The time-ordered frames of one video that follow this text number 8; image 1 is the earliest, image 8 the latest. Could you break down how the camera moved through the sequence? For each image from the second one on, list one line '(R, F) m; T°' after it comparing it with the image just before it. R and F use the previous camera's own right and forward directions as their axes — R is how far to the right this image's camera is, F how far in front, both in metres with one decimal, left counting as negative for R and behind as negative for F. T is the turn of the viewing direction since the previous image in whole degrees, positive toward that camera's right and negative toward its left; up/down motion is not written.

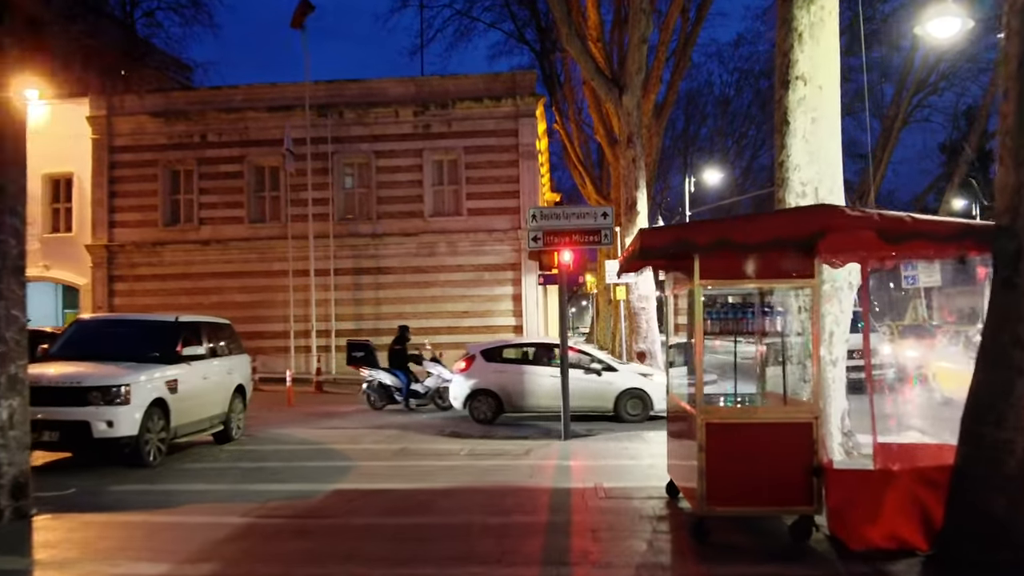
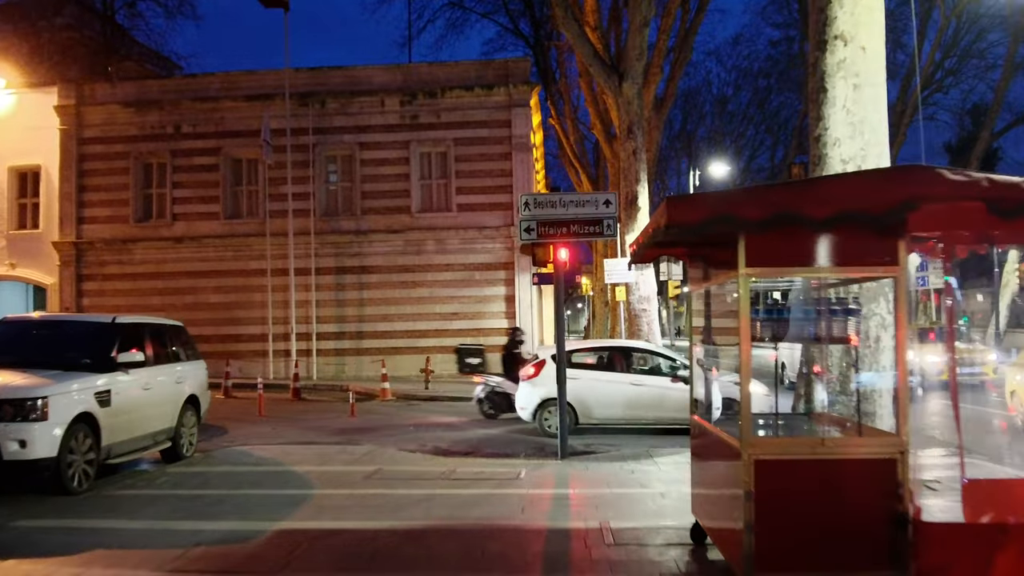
(0.0, +1.5) m; 0°
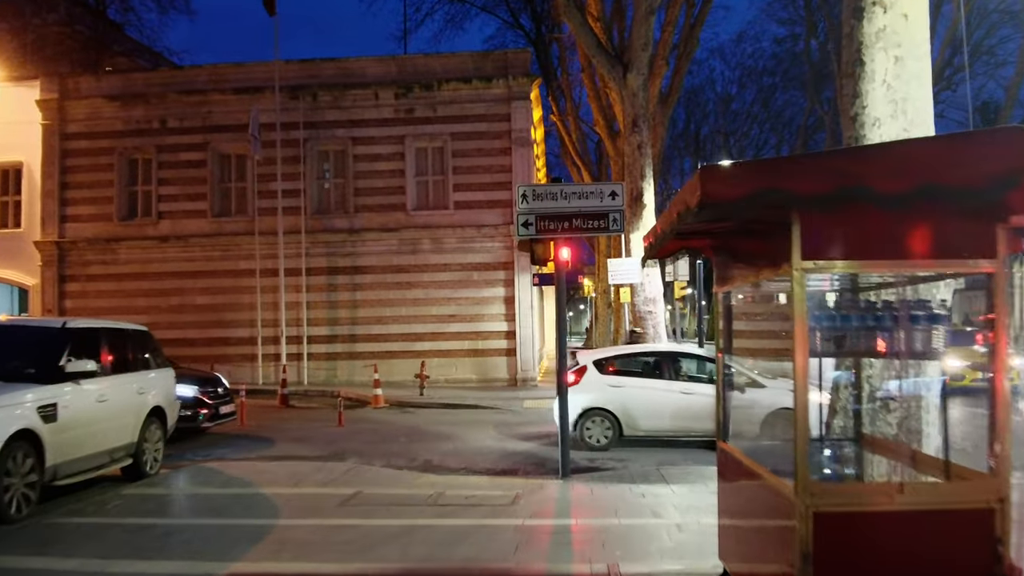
(0.0, +1.0) m; 0°
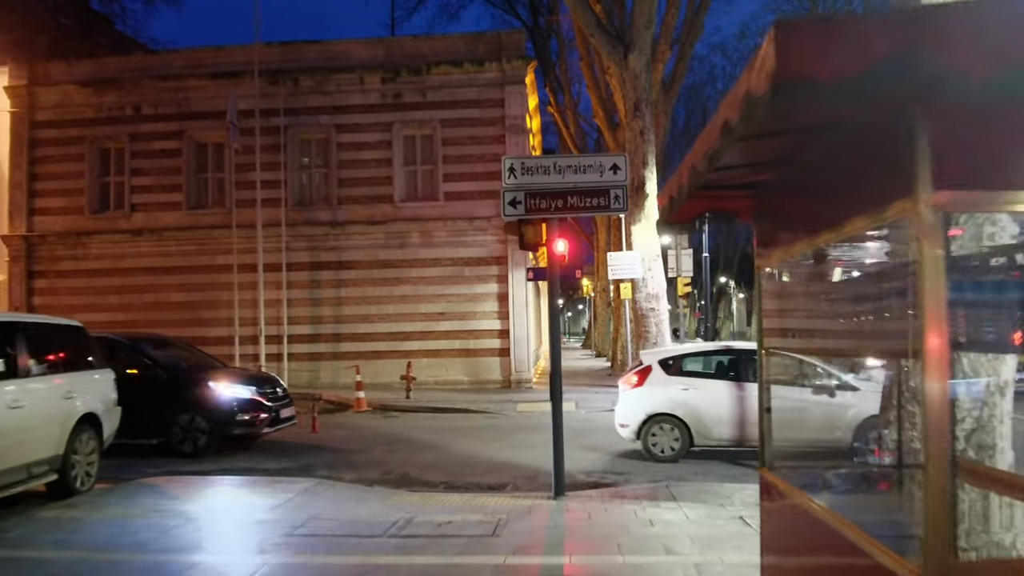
(+0.1, +1.3) m; 0°
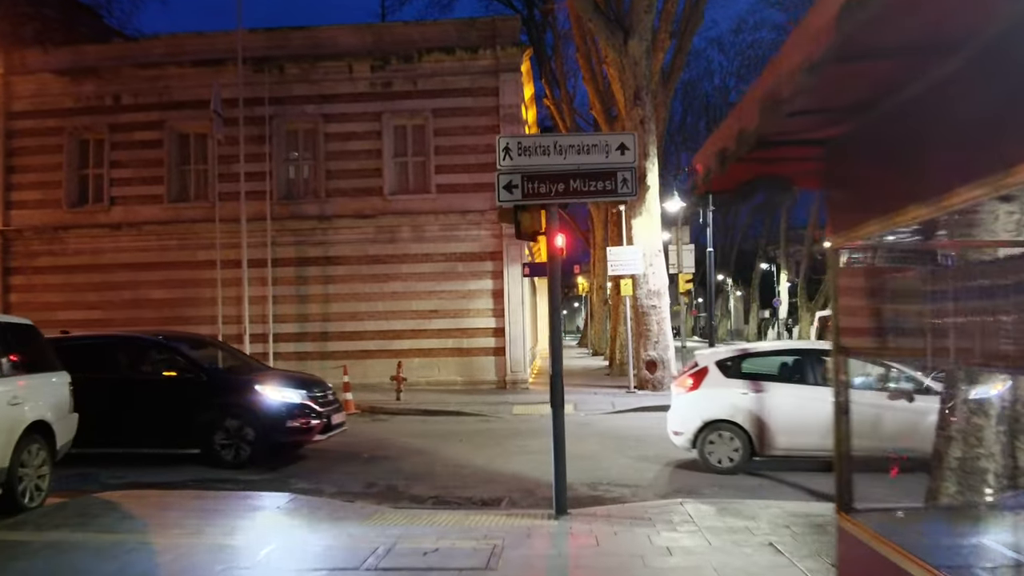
(0.0, +0.9) m; 0°
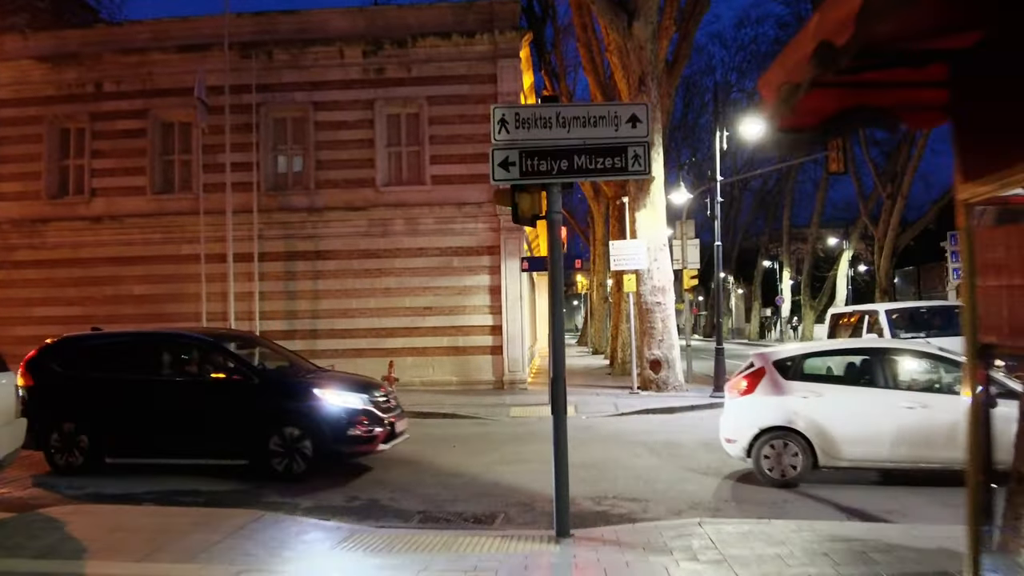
(0.0, +0.9) m; 0°
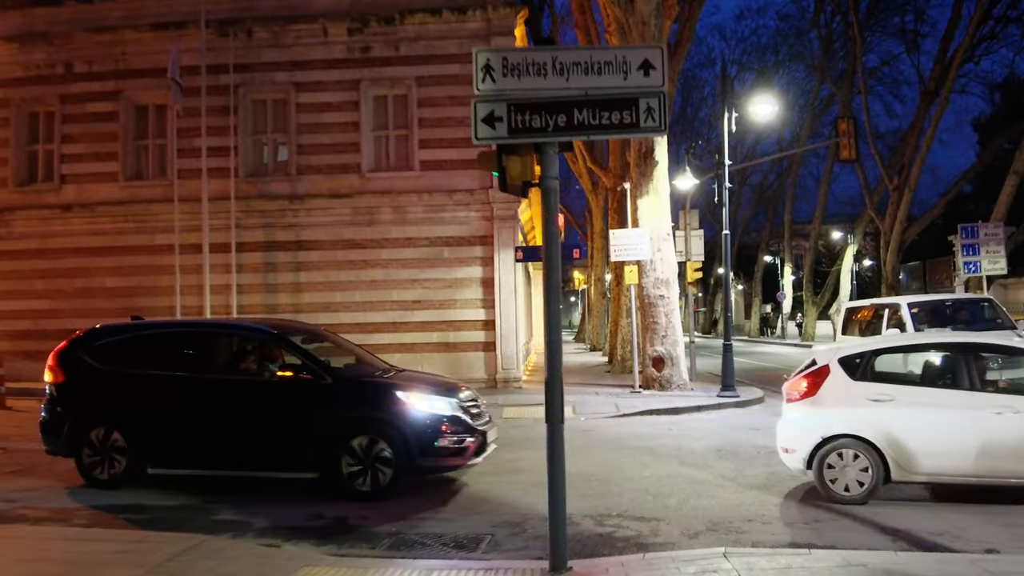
(0.0, +1.1) m; 0°
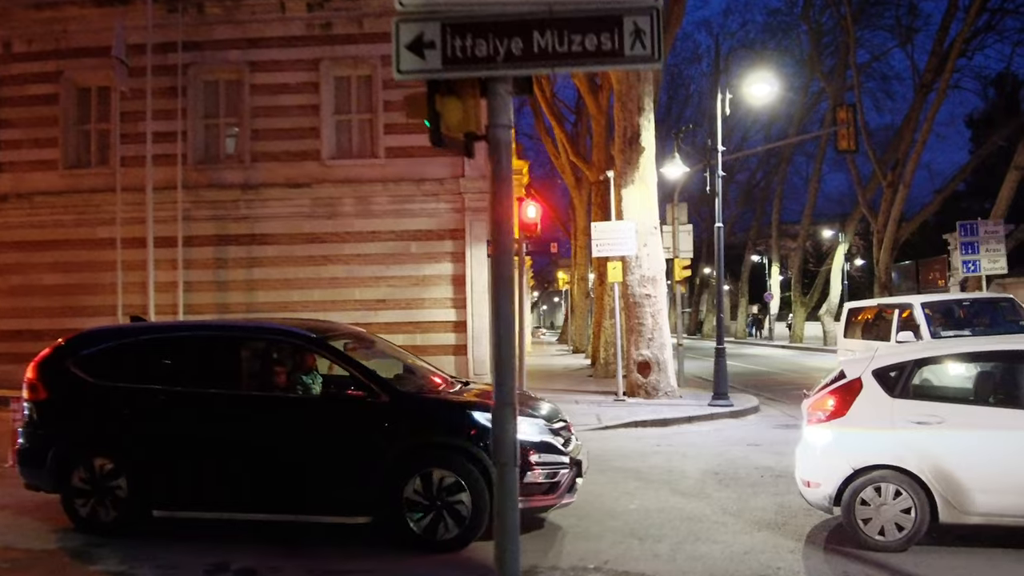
(+0.1, +1.5) m; +1°
